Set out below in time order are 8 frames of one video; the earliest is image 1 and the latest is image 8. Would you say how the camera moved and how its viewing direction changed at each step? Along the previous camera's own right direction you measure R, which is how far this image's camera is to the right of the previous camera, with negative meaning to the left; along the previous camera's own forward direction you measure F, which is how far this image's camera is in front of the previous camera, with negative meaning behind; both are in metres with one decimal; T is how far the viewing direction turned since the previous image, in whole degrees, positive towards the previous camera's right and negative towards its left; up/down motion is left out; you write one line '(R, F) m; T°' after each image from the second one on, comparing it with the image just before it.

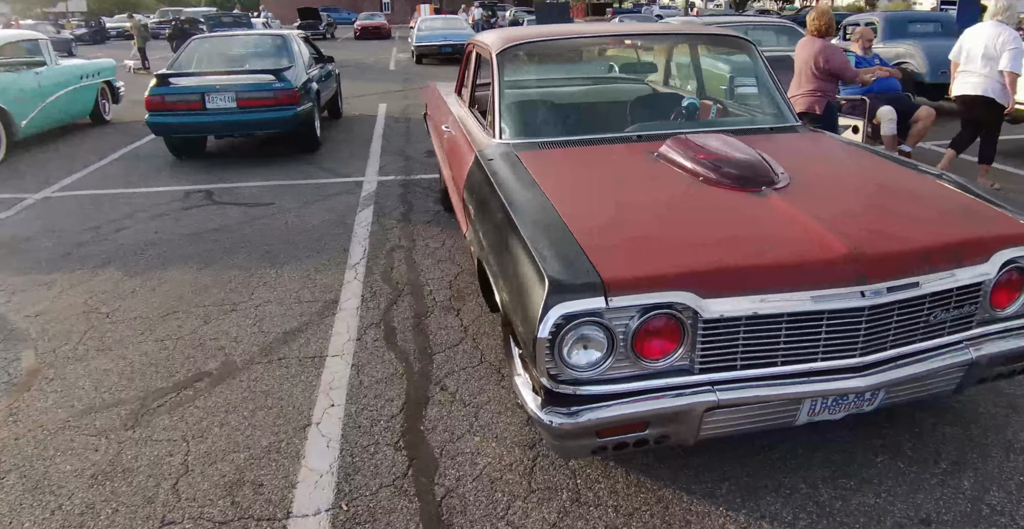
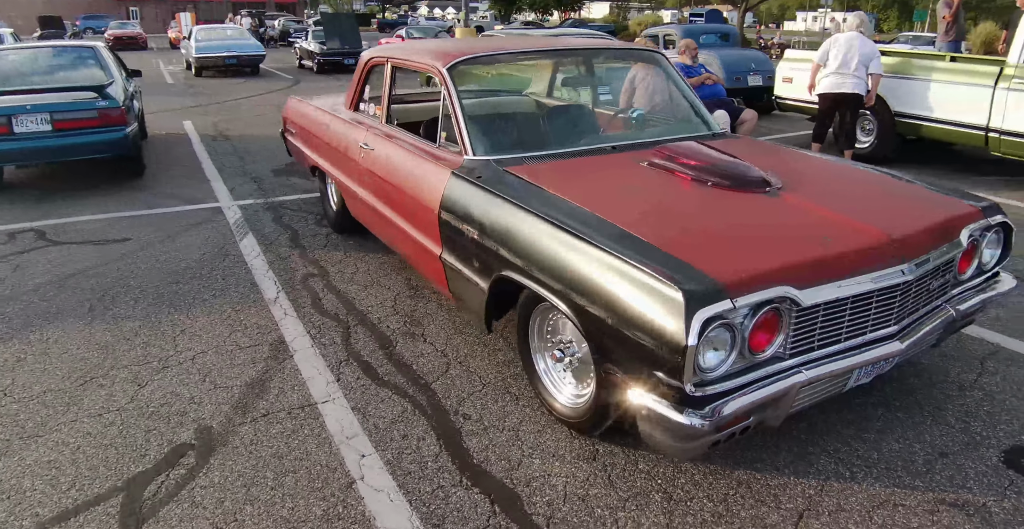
(-1.0, +0.2) m; +19°
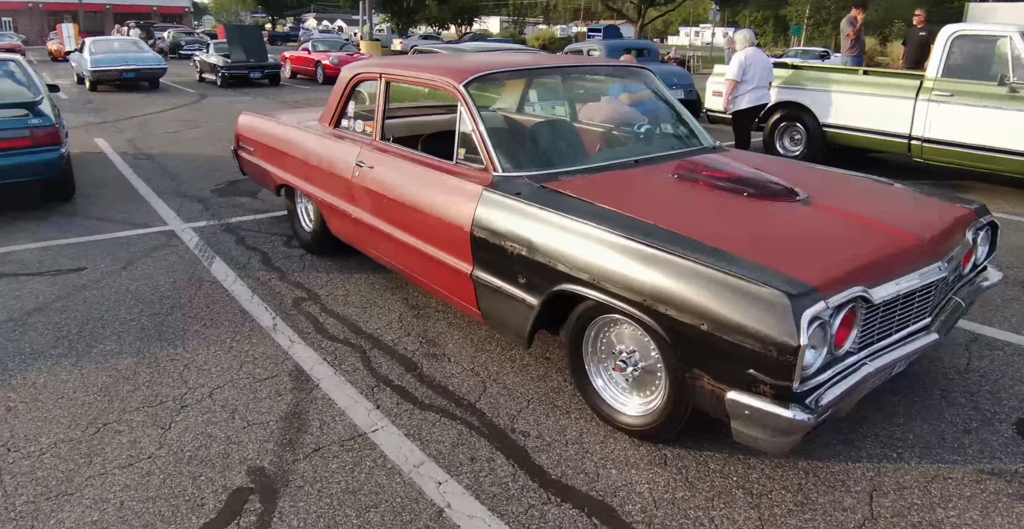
(-0.7, +0.1) m; +9°
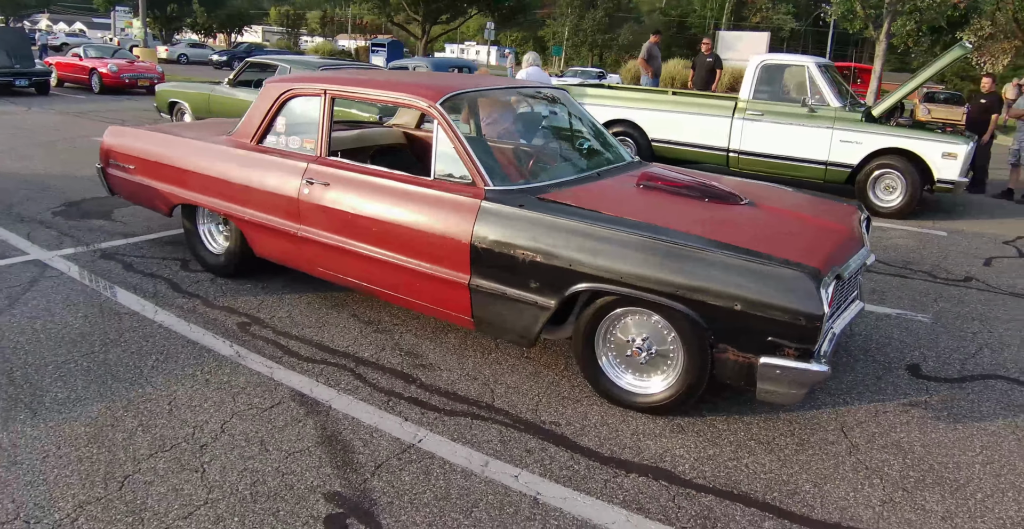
(-1.1, 0.0) m; +19°
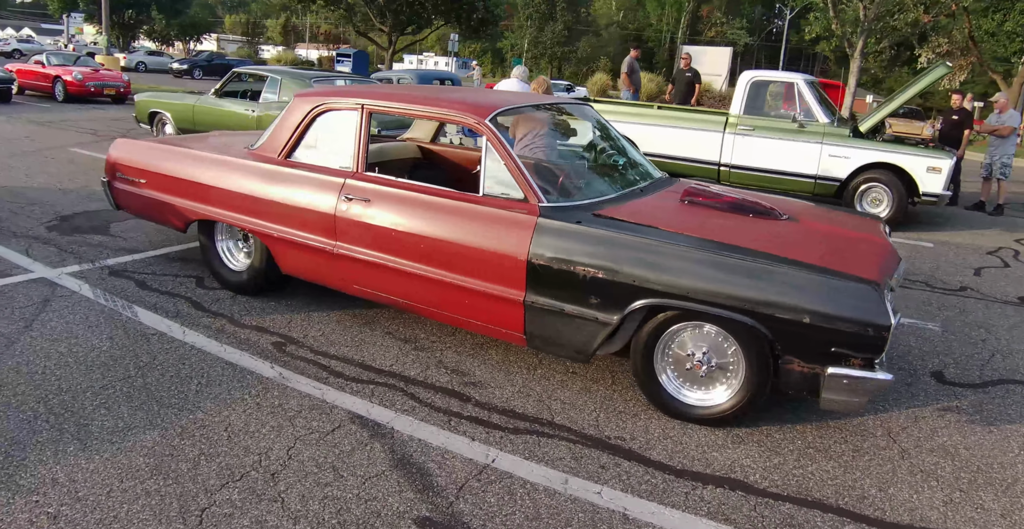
(-0.5, 0.0) m; +4°
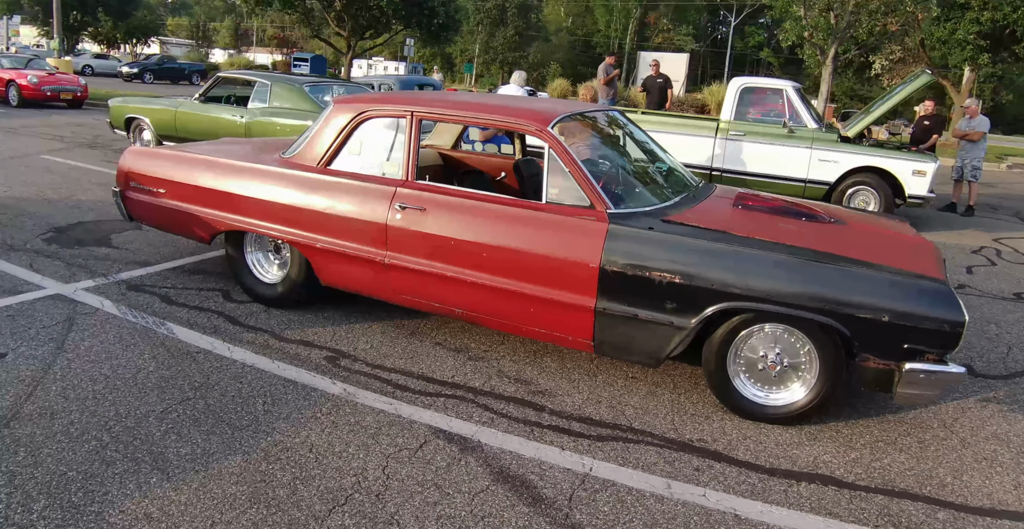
(-0.6, 0.0) m; +4°
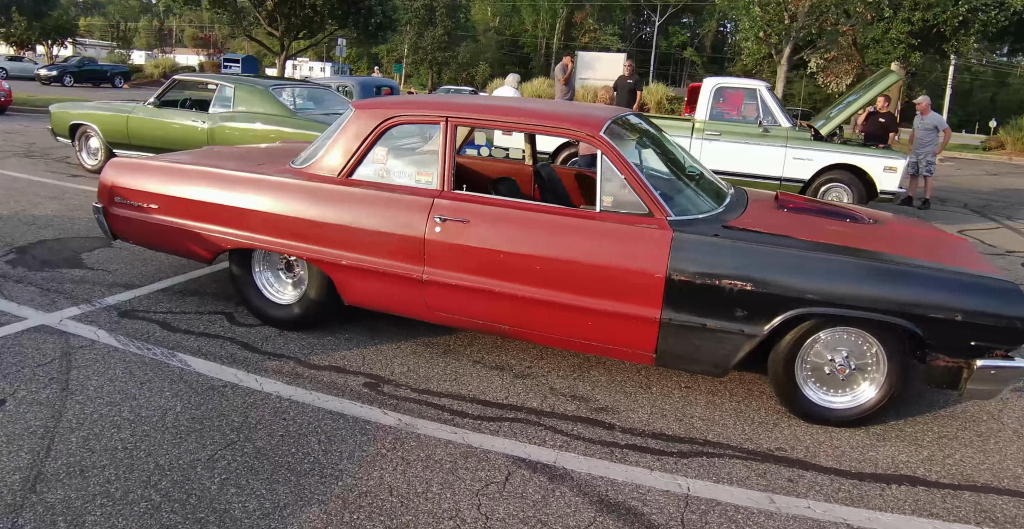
(-0.6, +0.2) m; +6°
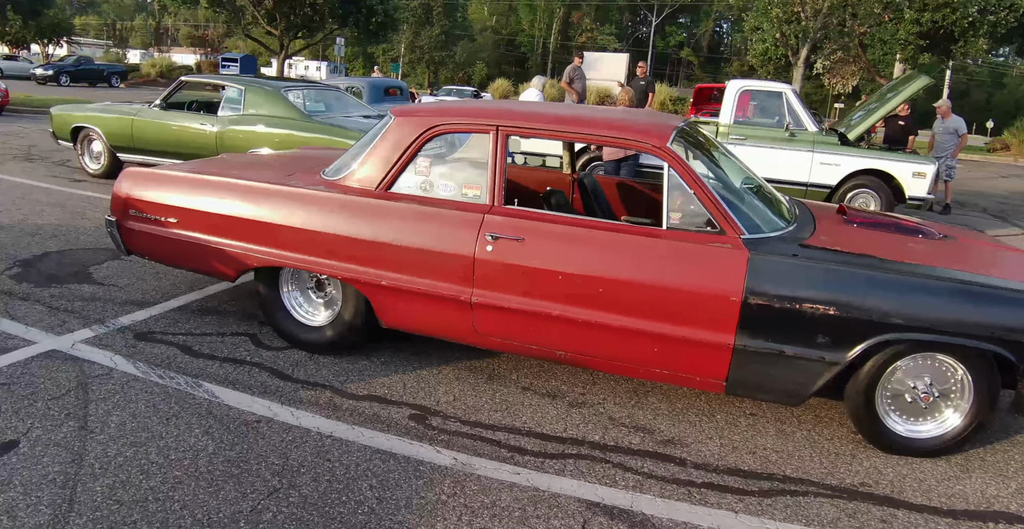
(-0.3, +0.3) m; 0°
